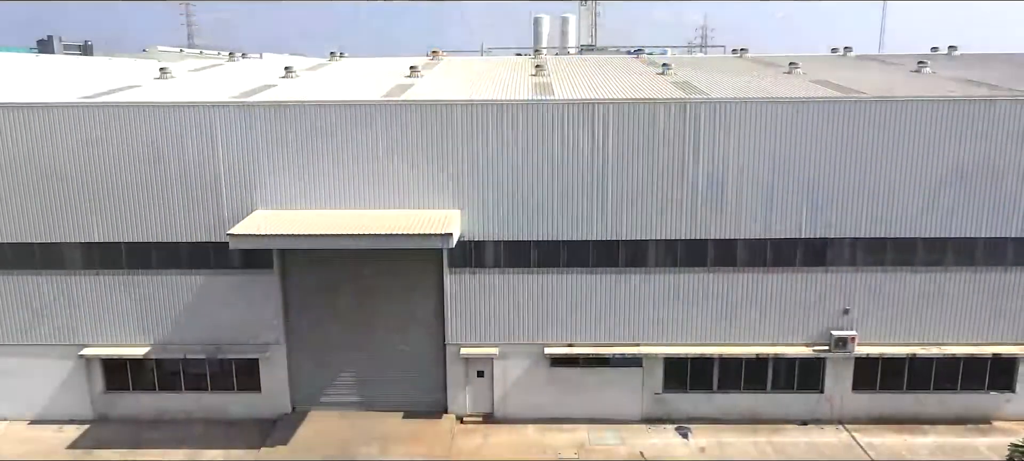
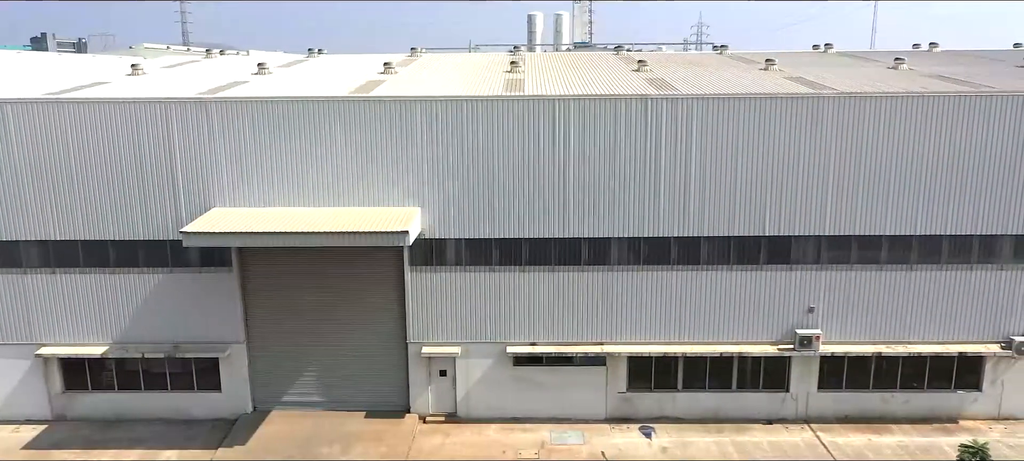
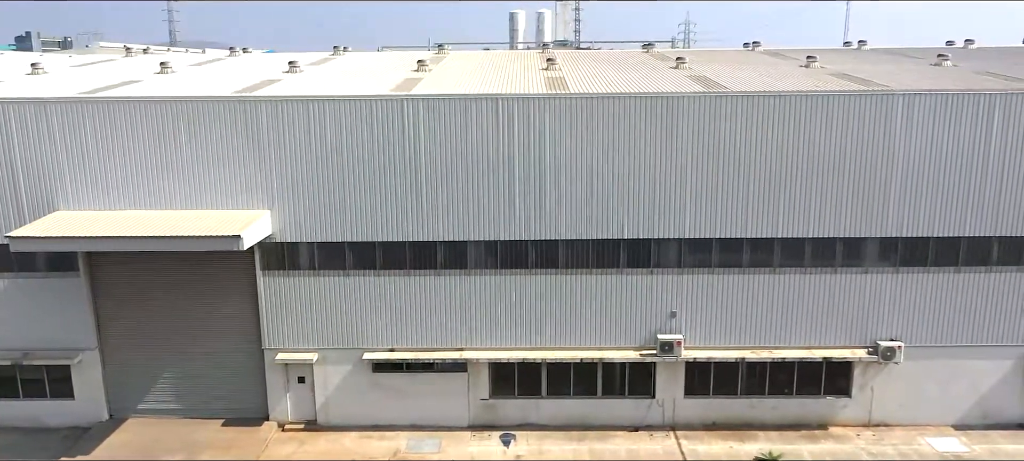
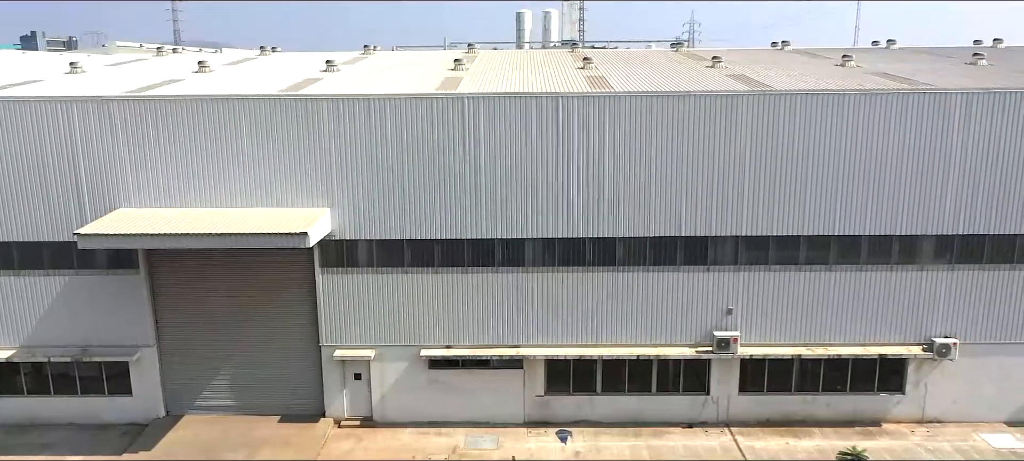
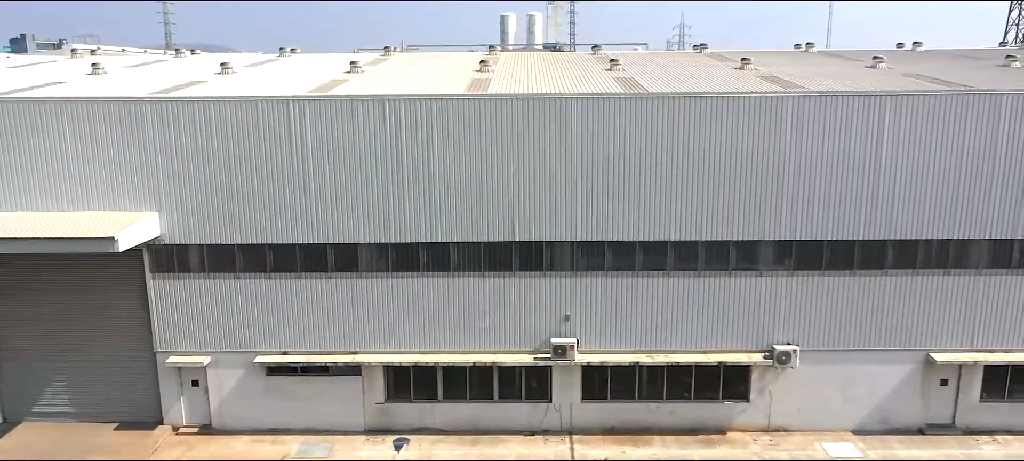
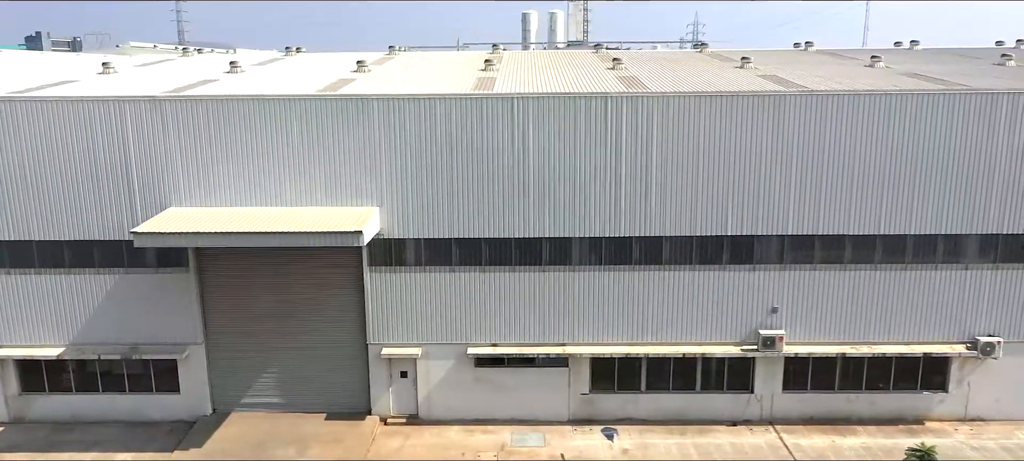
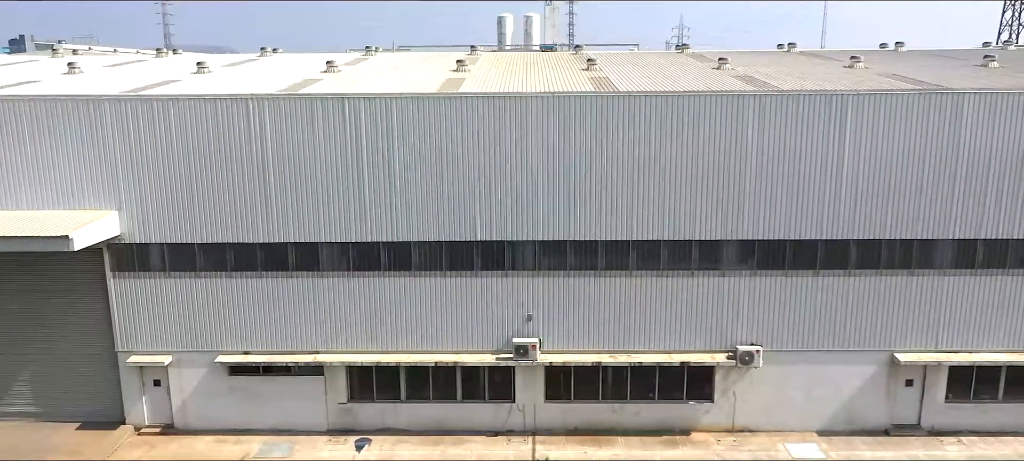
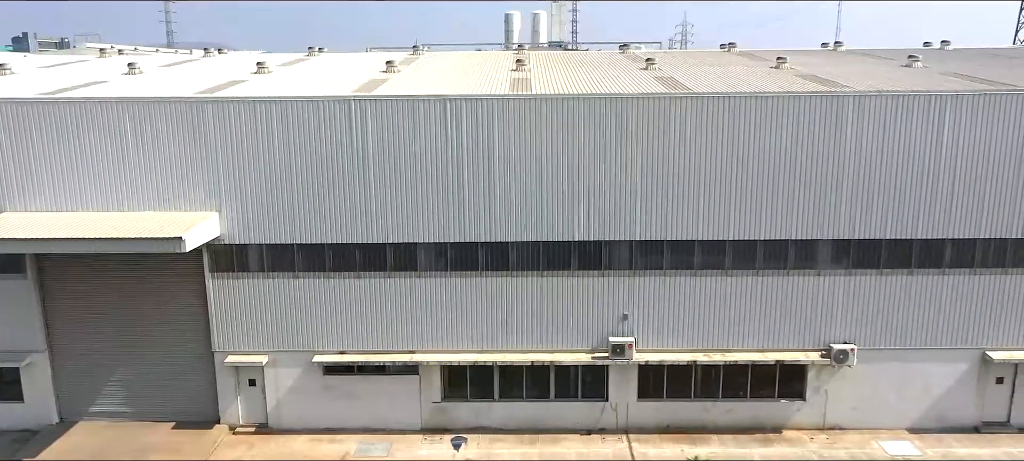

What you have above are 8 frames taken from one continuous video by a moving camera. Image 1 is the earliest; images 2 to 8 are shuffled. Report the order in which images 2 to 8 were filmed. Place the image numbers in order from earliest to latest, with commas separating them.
2, 6, 4, 3, 8, 5, 7
